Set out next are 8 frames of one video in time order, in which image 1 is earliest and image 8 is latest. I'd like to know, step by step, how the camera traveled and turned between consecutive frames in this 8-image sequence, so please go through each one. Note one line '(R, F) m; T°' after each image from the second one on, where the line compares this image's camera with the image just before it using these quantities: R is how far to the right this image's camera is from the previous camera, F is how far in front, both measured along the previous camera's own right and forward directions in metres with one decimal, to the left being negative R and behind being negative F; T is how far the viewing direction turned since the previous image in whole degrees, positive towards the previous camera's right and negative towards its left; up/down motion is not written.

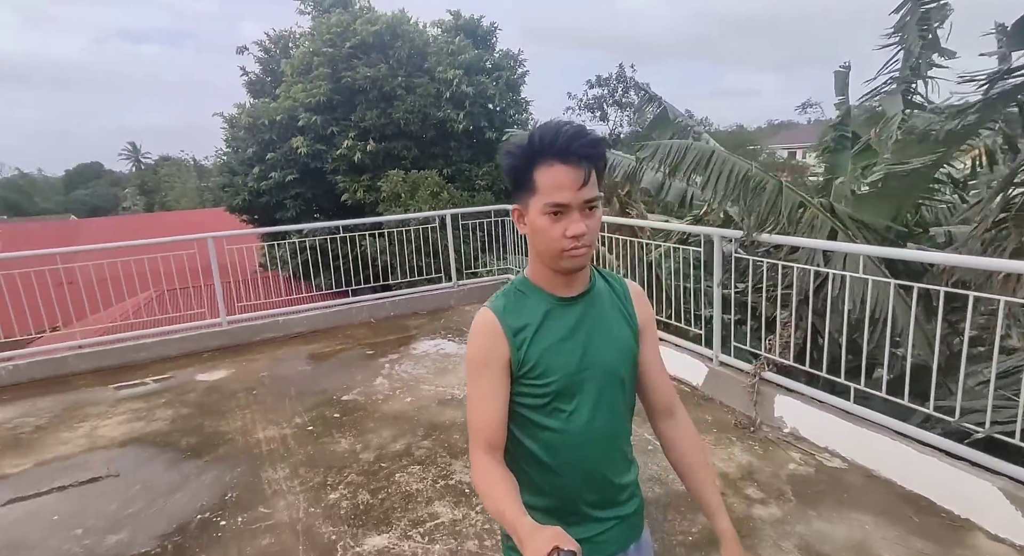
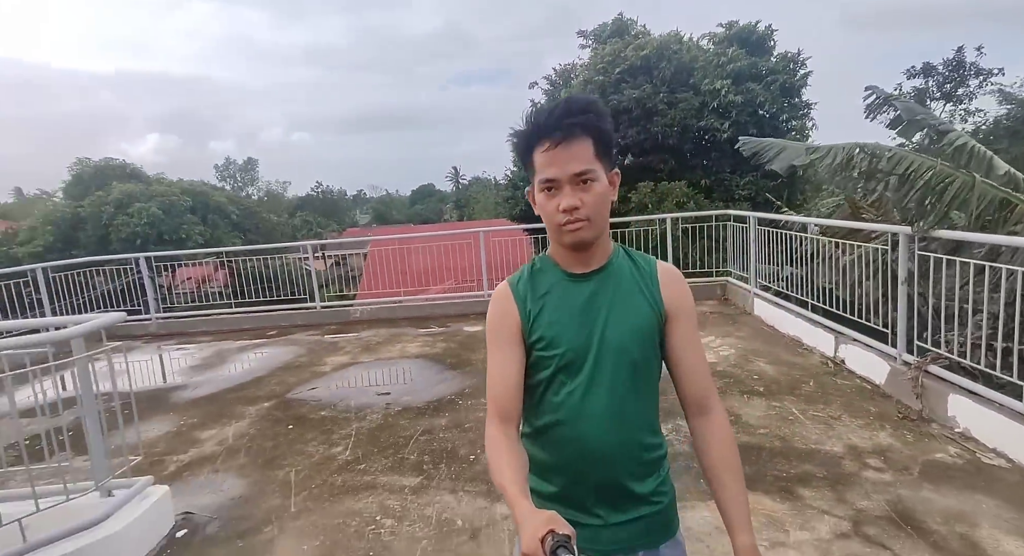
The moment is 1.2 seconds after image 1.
(+0.8, -0.8) m; -29°
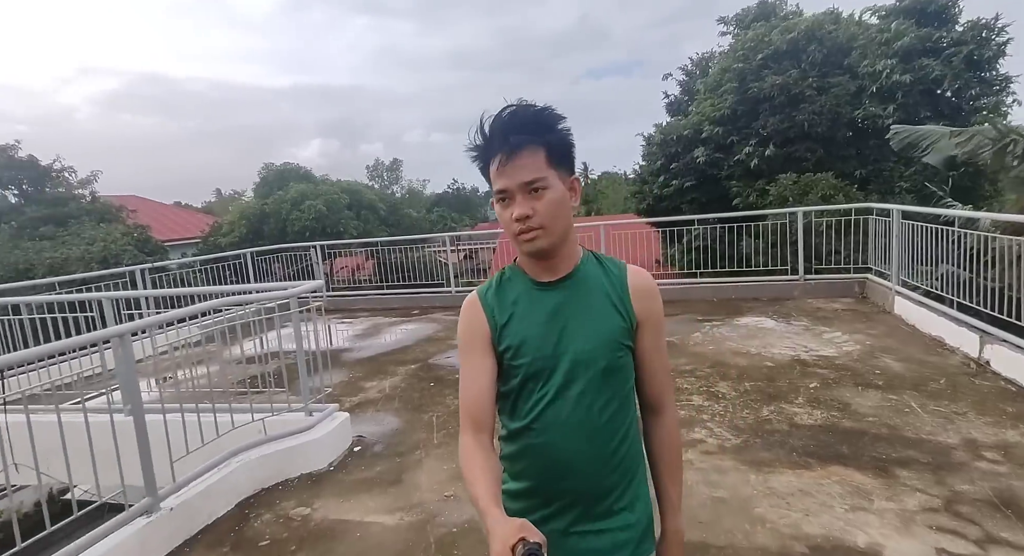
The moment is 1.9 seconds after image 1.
(+0.1, -0.5) m; -13°
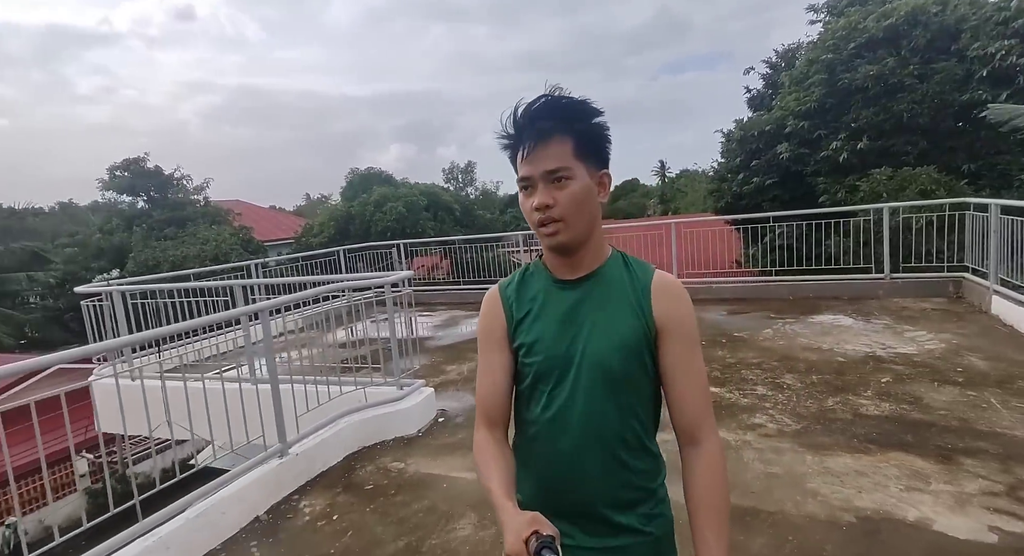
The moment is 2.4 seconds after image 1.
(0.0, -0.3) m; -8°
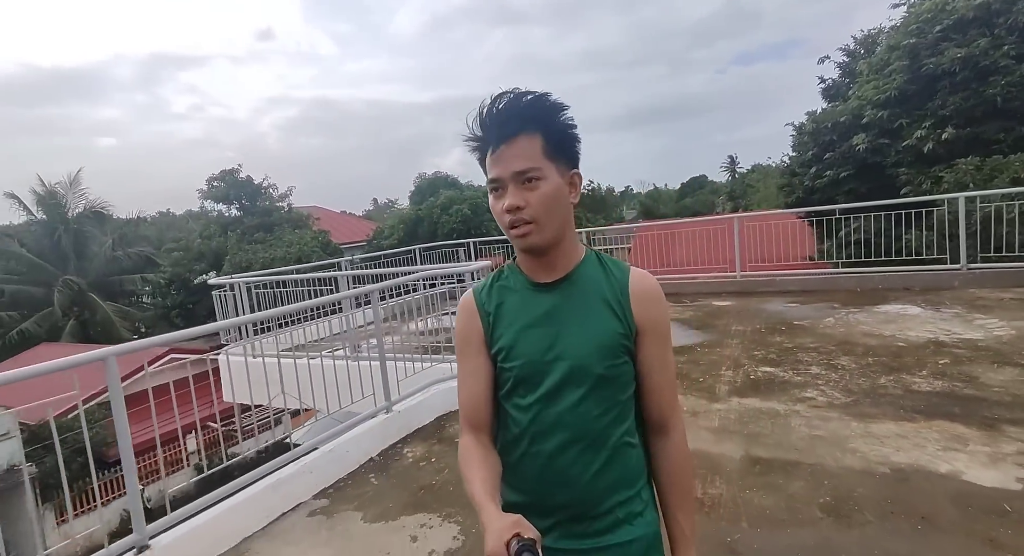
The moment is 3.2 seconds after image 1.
(0.0, -0.5) m; -7°
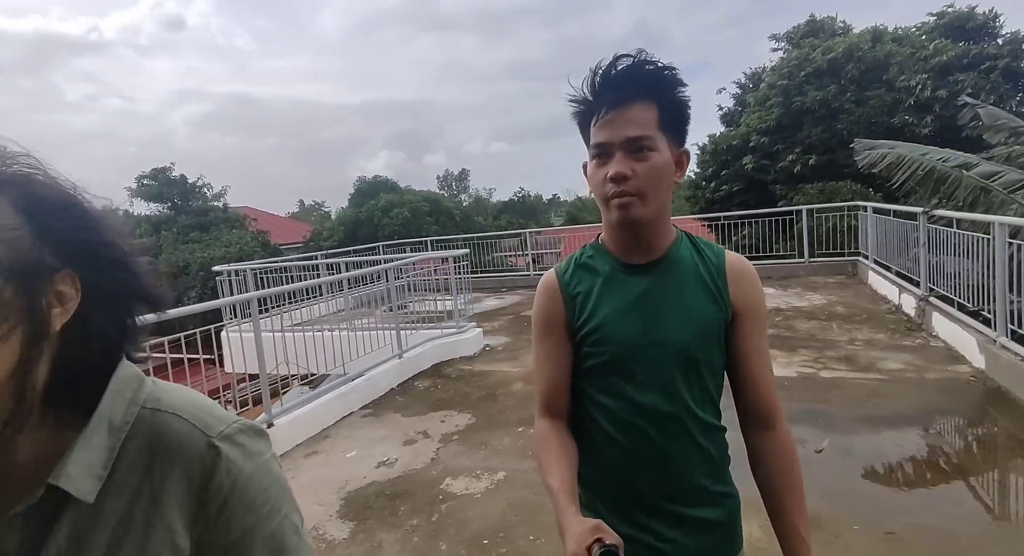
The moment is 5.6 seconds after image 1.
(-0.5, -1.4) m; +8°
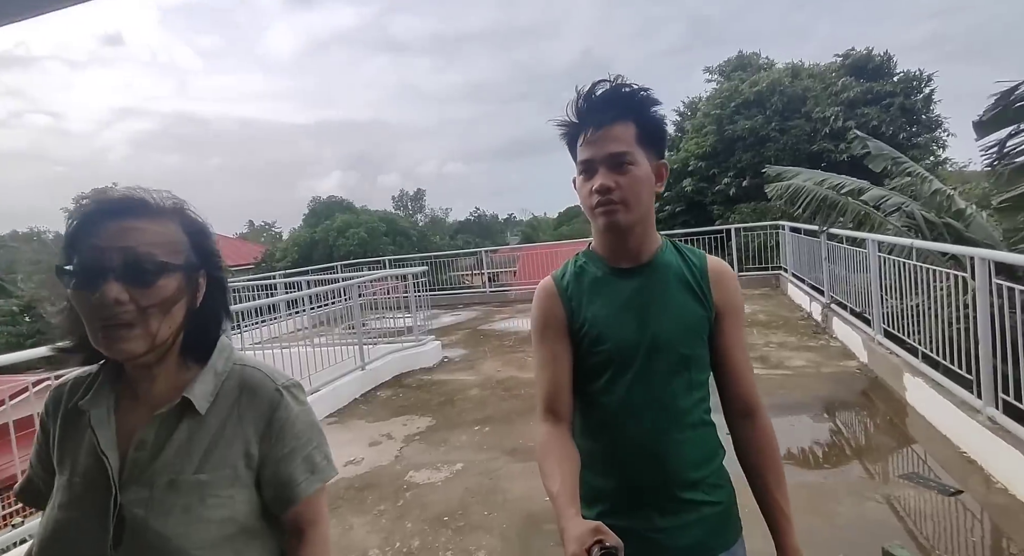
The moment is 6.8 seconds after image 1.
(0.0, -0.4) m; +5°
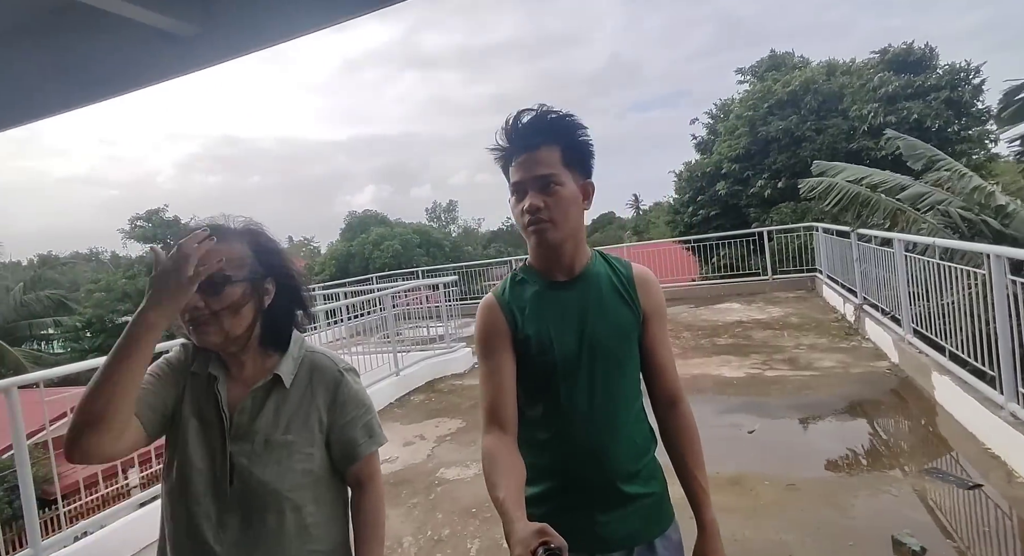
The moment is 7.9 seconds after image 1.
(+0.1, -0.1) m; -4°
